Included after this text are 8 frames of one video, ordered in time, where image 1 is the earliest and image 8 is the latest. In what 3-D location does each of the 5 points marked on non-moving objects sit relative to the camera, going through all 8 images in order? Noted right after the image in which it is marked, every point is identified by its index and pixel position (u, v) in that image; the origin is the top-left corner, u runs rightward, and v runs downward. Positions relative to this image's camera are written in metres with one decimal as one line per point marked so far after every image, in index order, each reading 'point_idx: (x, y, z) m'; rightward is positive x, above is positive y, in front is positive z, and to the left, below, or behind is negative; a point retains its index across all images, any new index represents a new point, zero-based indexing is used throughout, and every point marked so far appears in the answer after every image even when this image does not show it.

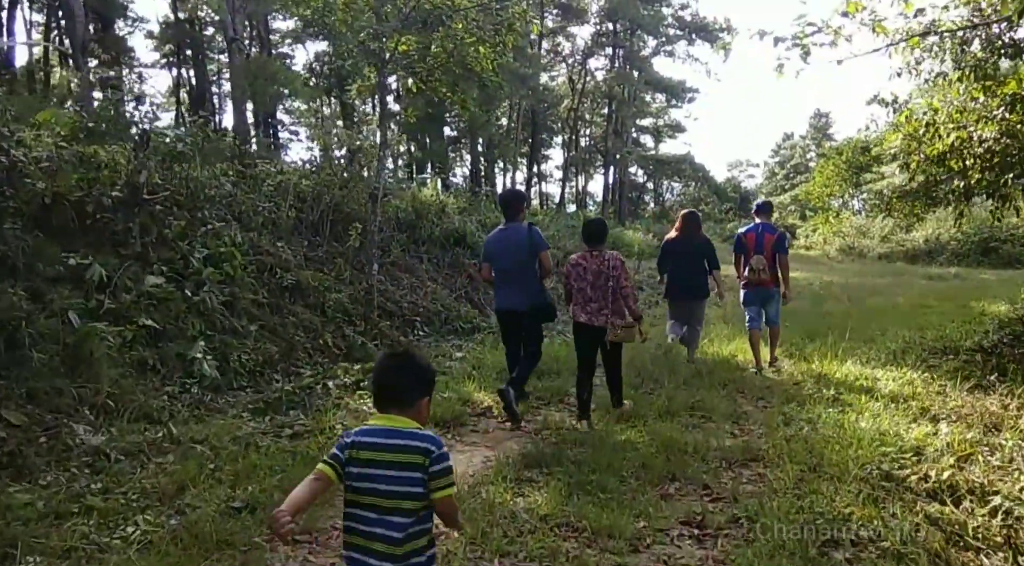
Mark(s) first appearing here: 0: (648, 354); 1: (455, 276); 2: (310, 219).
0: (+1.8, -0.9, +10.2) m
1: (-0.9, +0.1, +12.6) m
2: (-2.7, +0.8, +10.3) m
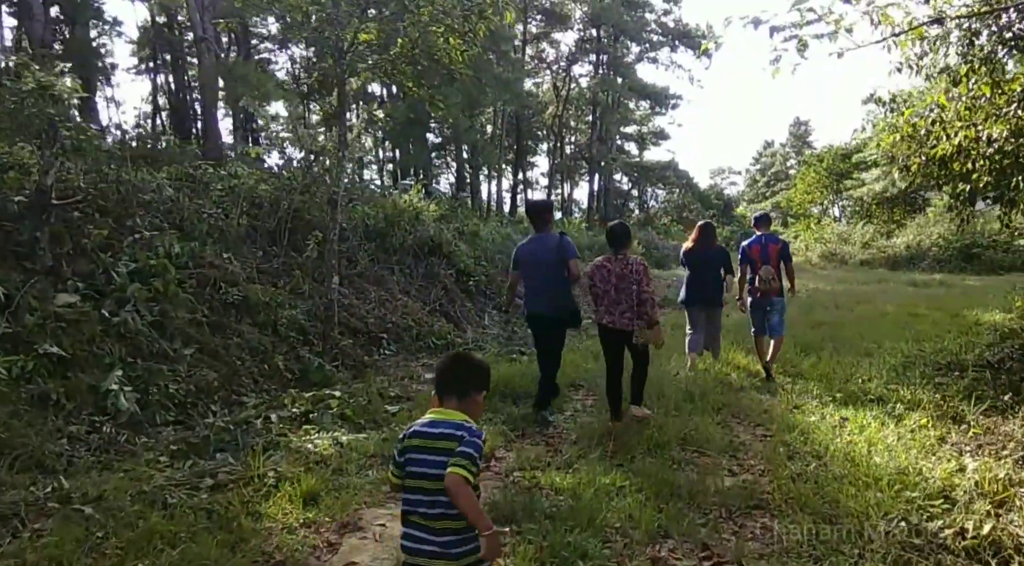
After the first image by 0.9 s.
0: (+1.5, -1.1, +9.4) m
1: (-1.3, -0.1, +11.8) m
2: (-3.0, +0.7, +9.4) m
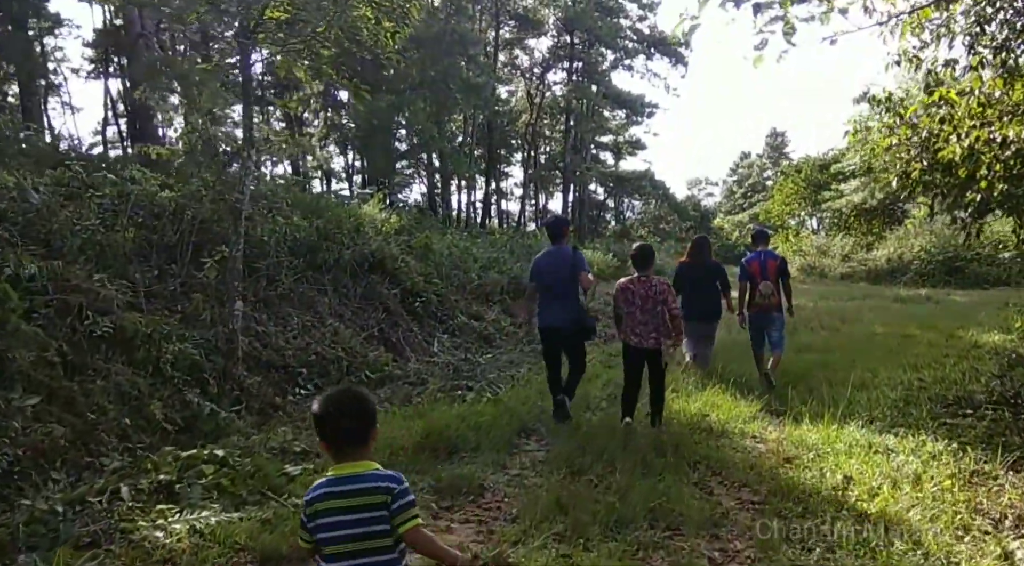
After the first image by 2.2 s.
0: (+0.9, -1.3, +8.1) m
1: (-1.9, -0.4, +10.4) m
2: (-3.6, +0.4, +8.0) m
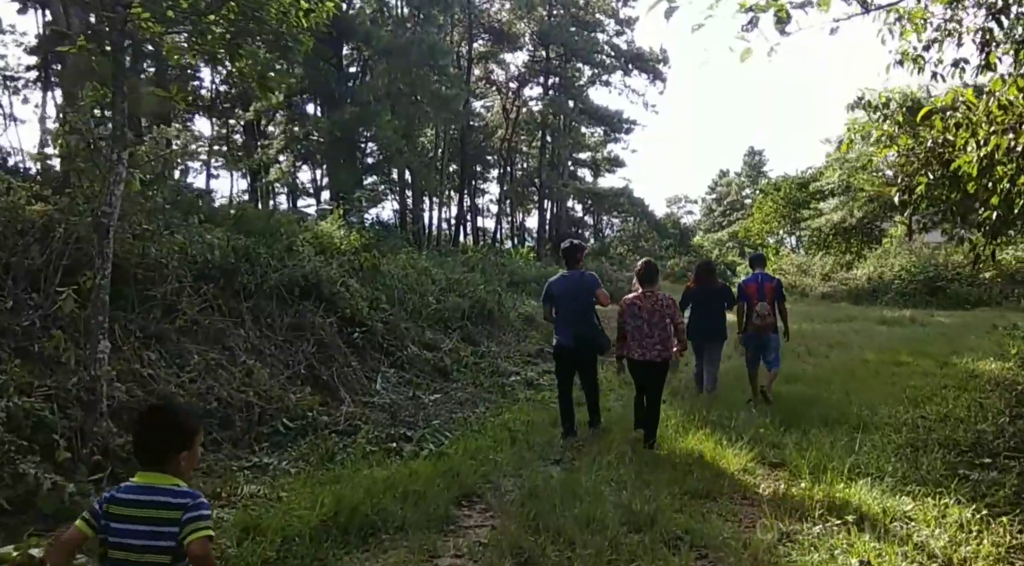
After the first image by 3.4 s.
0: (+0.4, -1.6, +6.7) m
1: (-2.5, -0.7, +8.9) m
2: (-4.0, +0.2, +6.5) m
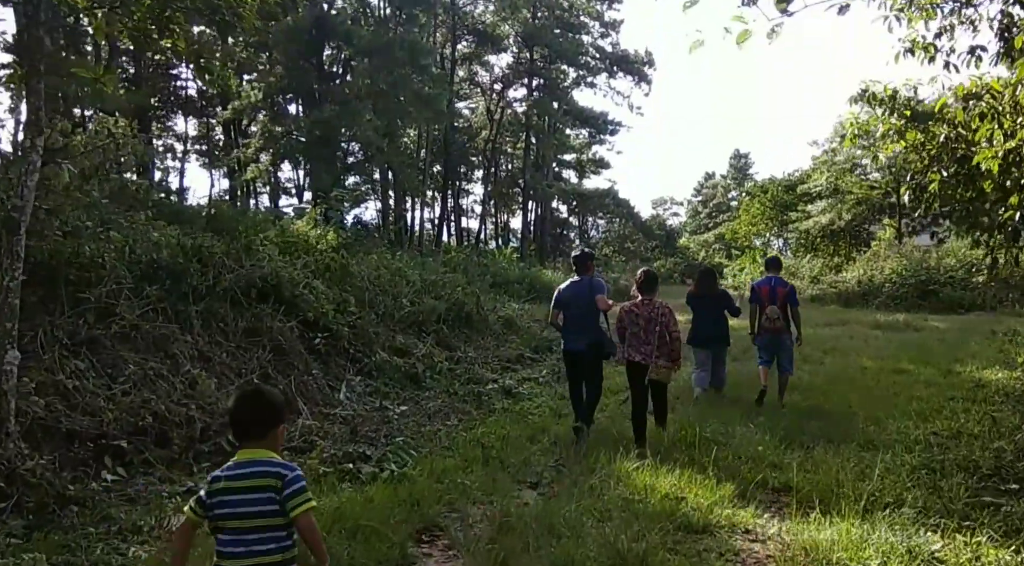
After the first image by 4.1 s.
0: (+0.2, -1.6, +6.0) m
1: (-2.8, -0.7, +8.2) m
2: (-4.3, +0.1, +5.7) m
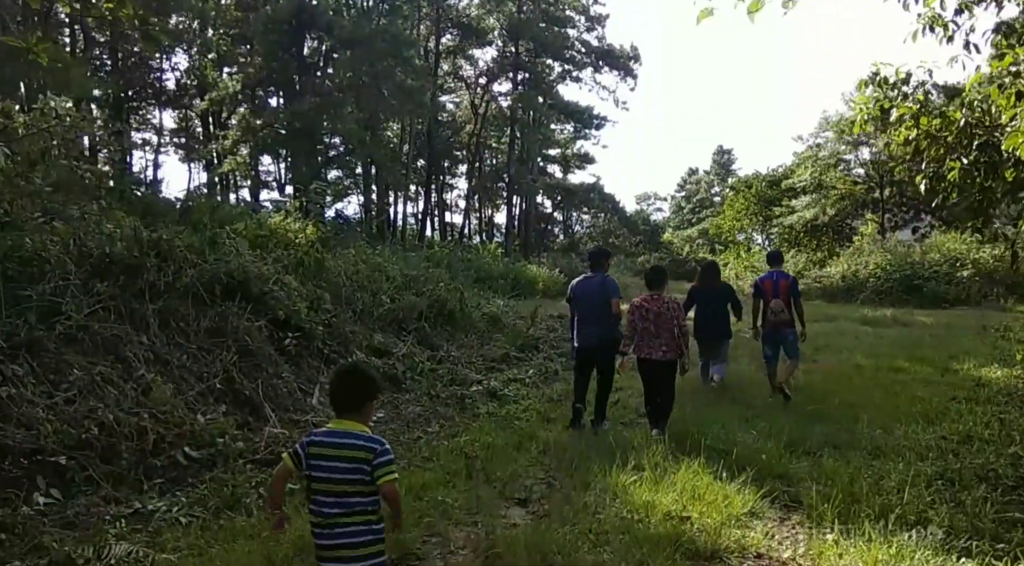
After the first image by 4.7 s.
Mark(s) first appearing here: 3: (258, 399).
0: (+0.1, -1.6, +5.5) m
1: (-2.9, -0.7, +7.5) m
2: (-4.3, +0.2, +5.1) m
3: (-2.4, -1.1, +7.3) m
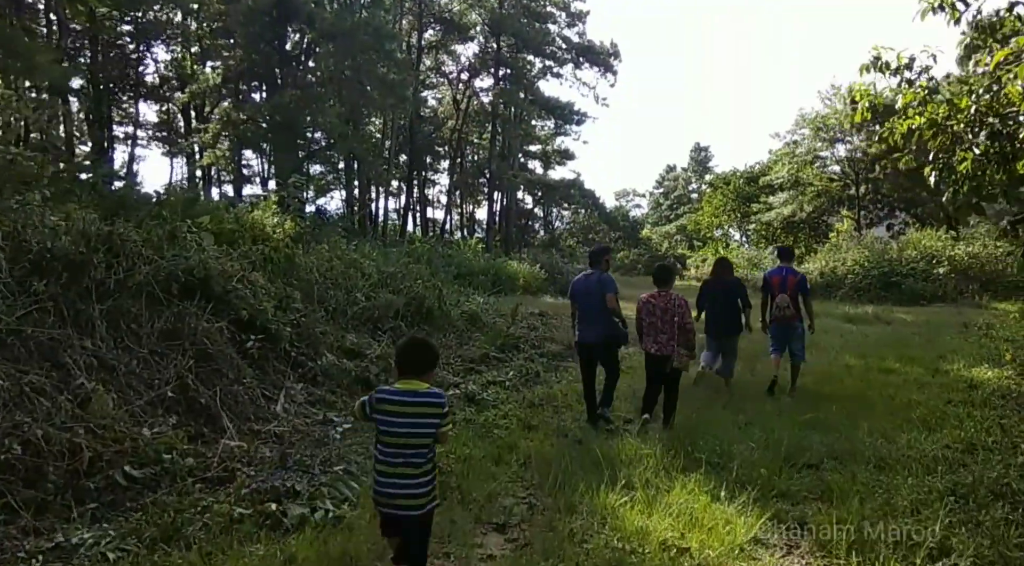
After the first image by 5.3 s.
0: (0.0, -1.6, +4.9) m
1: (-3.1, -0.6, +6.9) m
2: (-4.5, +0.2, +4.4) m
3: (-2.6, -1.1, +6.7) m
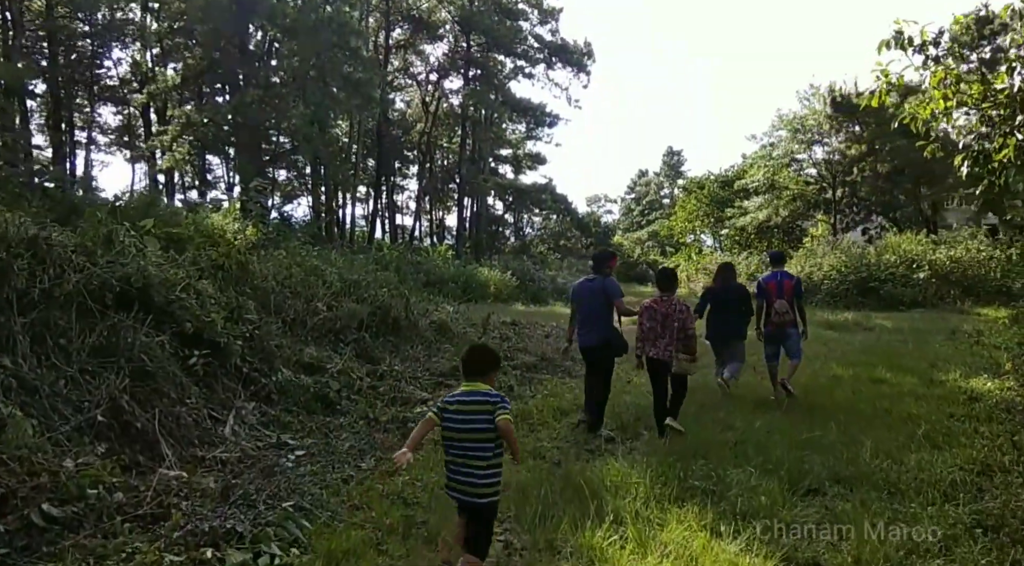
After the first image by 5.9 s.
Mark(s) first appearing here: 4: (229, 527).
0: (-0.2, -1.6, +4.3) m
1: (-3.3, -0.7, +6.2) m
2: (-4.6, +0.1, +3.6) m
3: (-2.8, -1.2, +6.0) m
4: (-1.7, -1.5, +4.8) m
